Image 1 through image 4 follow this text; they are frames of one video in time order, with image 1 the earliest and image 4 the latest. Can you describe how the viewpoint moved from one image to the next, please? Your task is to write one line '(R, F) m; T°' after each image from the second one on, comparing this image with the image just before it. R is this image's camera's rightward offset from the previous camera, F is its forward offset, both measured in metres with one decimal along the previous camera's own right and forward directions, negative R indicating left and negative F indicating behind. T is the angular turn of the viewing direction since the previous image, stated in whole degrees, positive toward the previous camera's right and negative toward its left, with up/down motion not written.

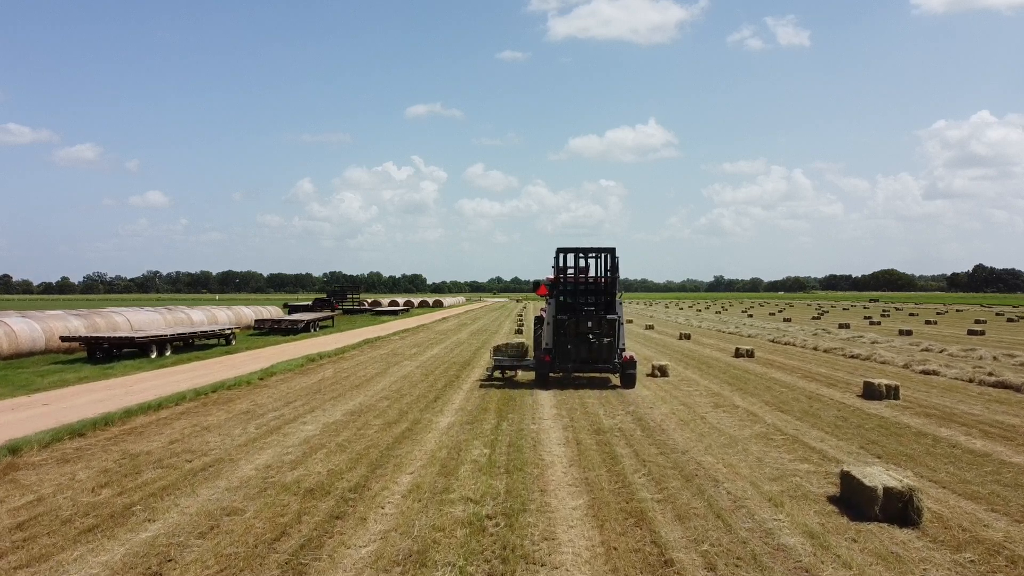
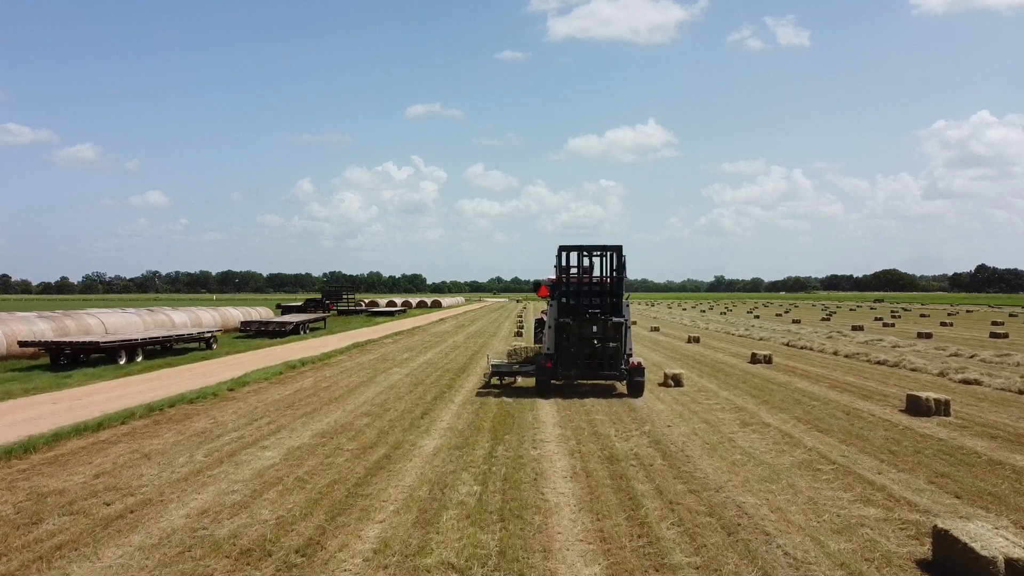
(0.0, +1.6) m; 0°
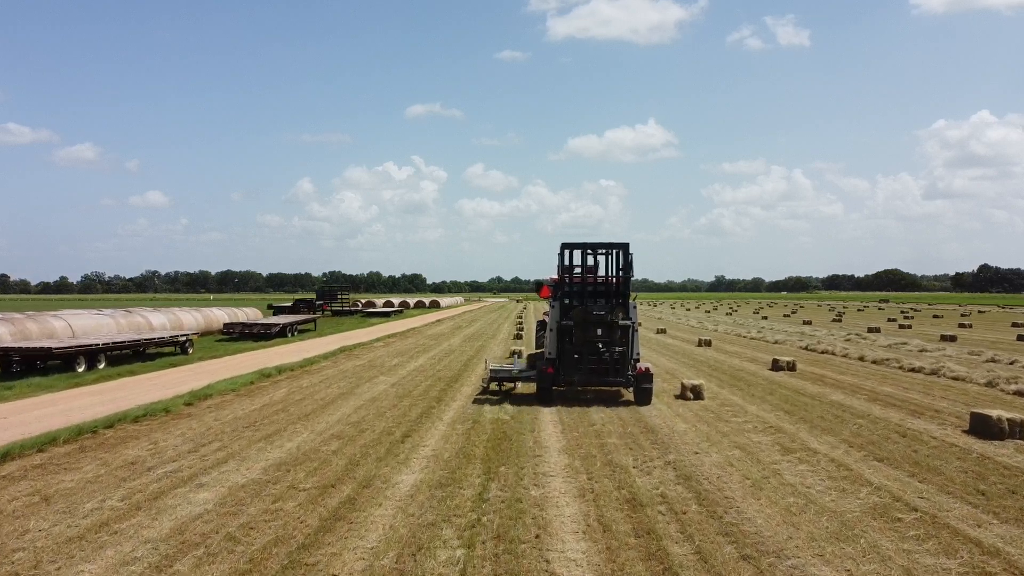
(0.0, +1.7) m; 0°
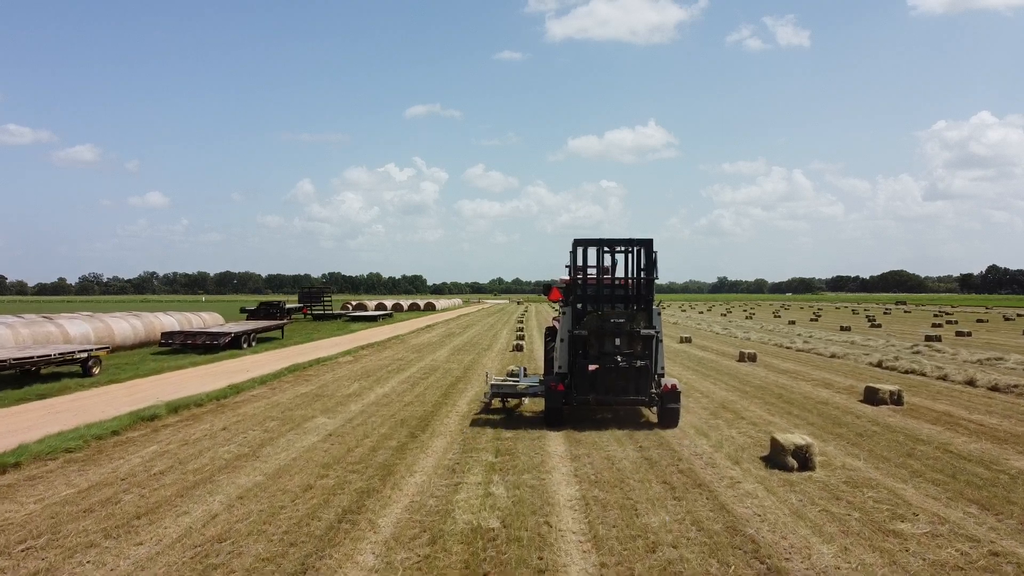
(+0.1, +5.0) m; 0°
